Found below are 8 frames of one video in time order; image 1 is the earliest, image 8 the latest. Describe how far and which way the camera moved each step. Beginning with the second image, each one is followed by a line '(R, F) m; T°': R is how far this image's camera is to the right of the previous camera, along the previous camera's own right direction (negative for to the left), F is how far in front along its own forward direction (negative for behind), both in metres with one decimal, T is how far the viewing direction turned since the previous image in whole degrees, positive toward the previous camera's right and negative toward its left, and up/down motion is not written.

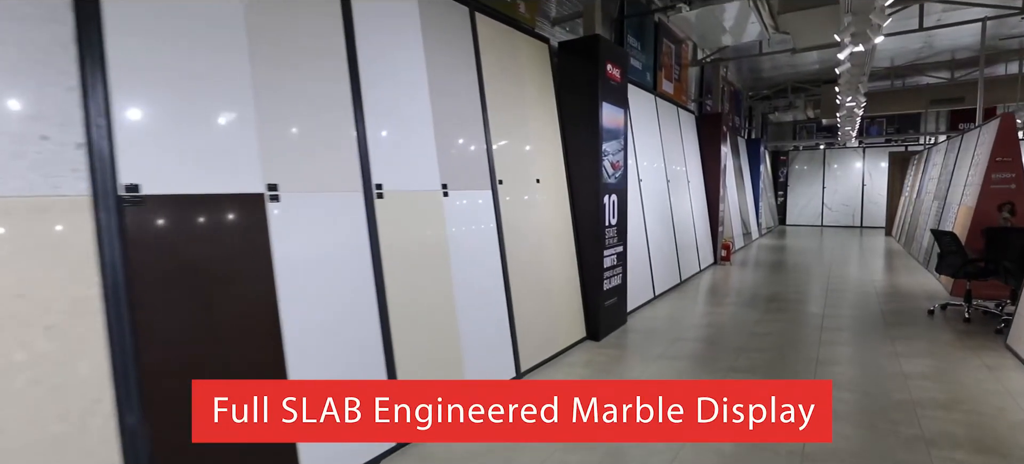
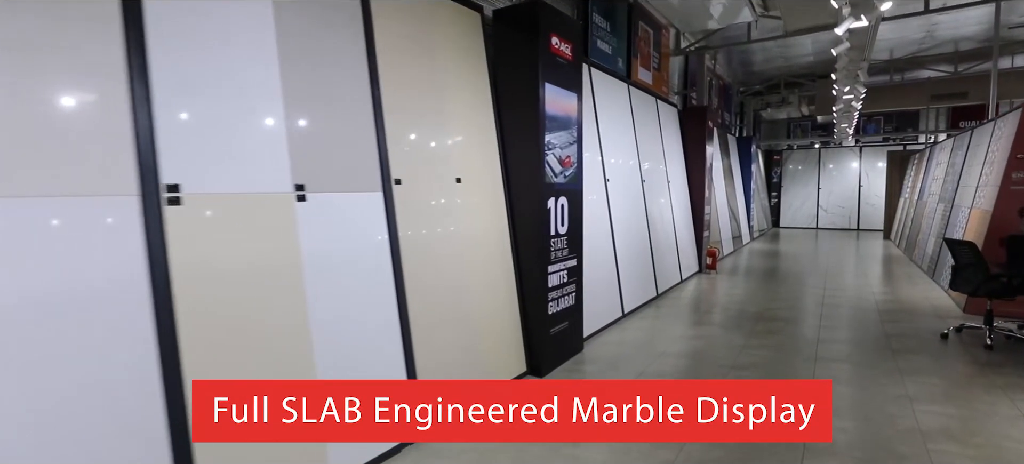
(+0.4, +0.9) m; 0°
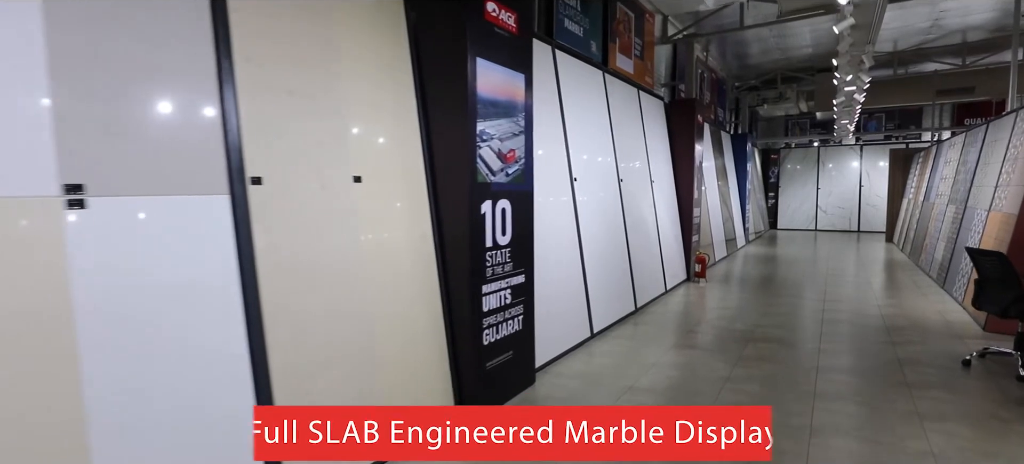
(+0.3, +0.7) m; 0°
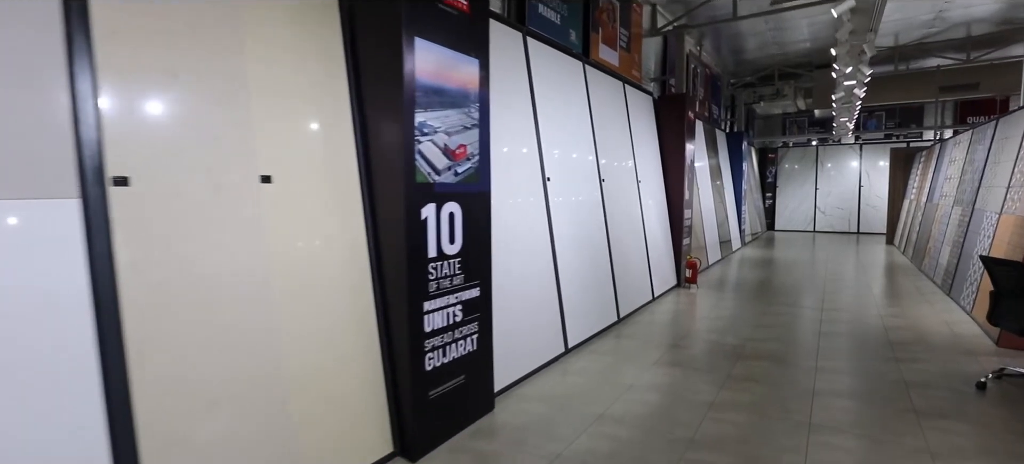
(+0.2, +0.4) m; 0°
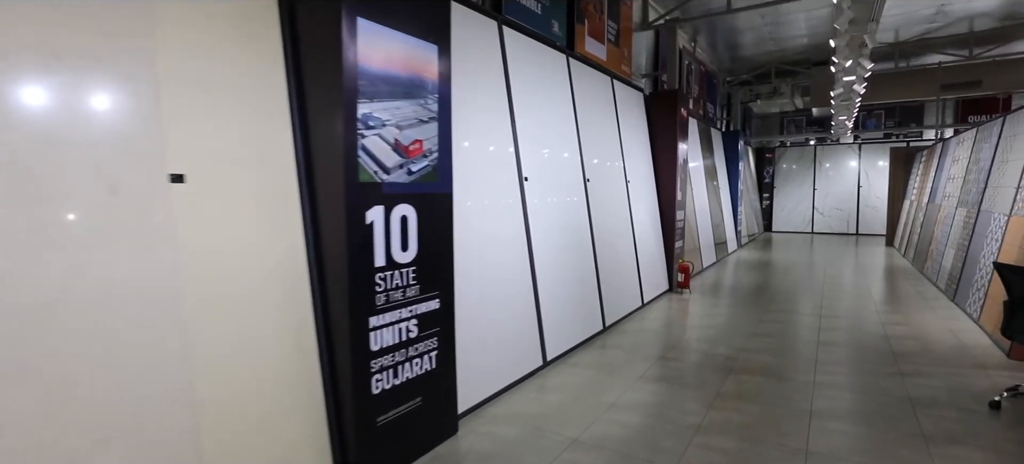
(+0.1, +0.3) m; 0°
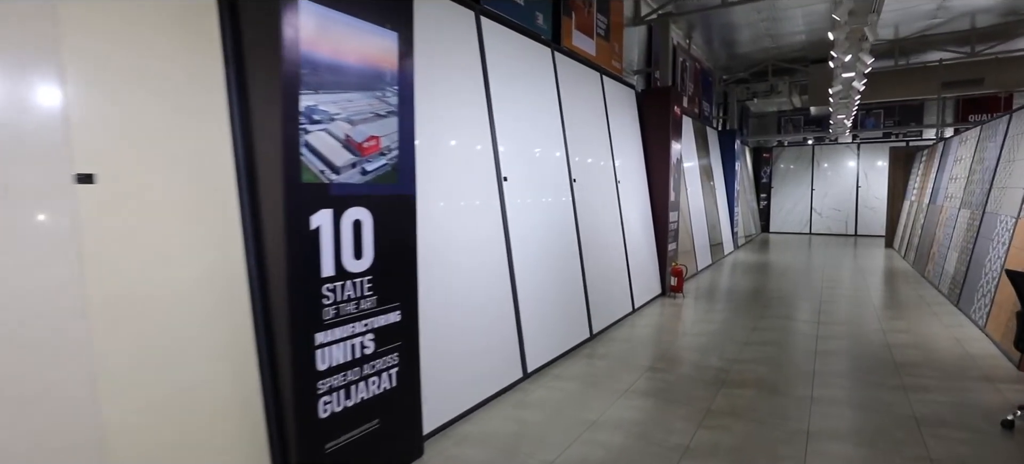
(+0.1, +0.2) m; 0°
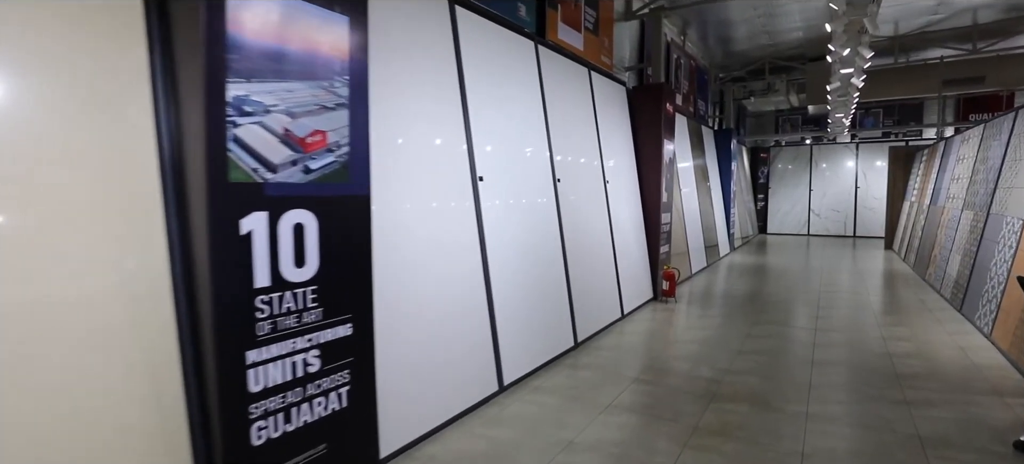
(+0.1, +0.2) m; 0°
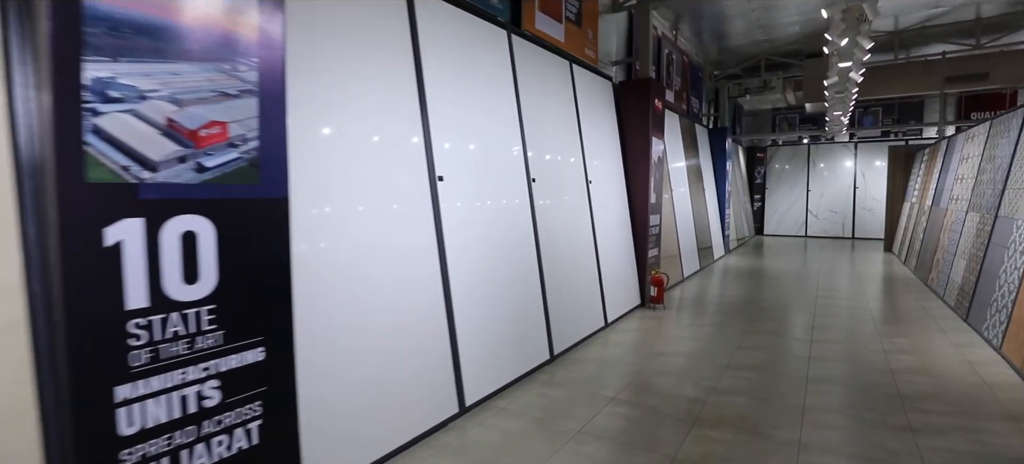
(+0.1, +0.3) m; 0°
